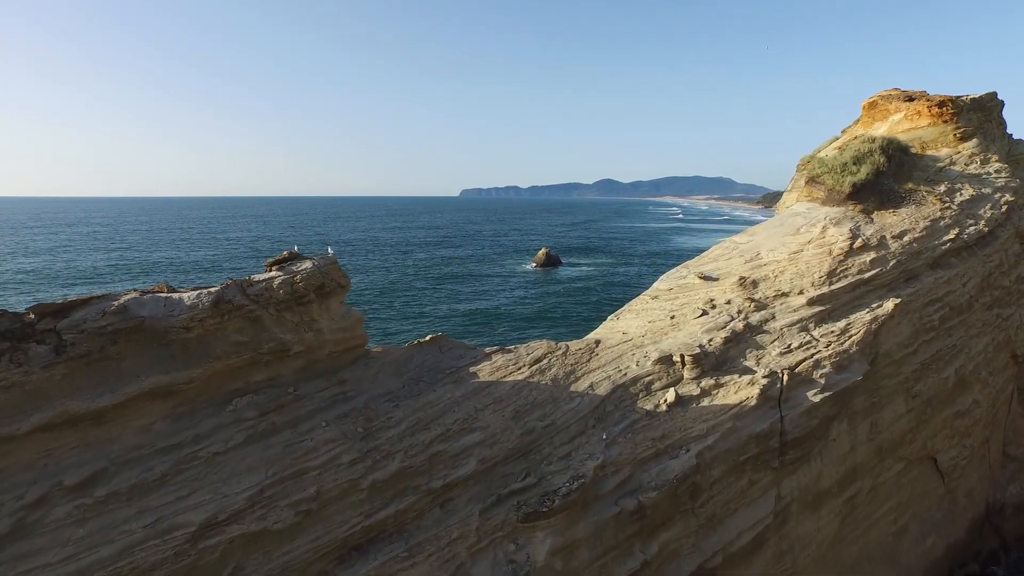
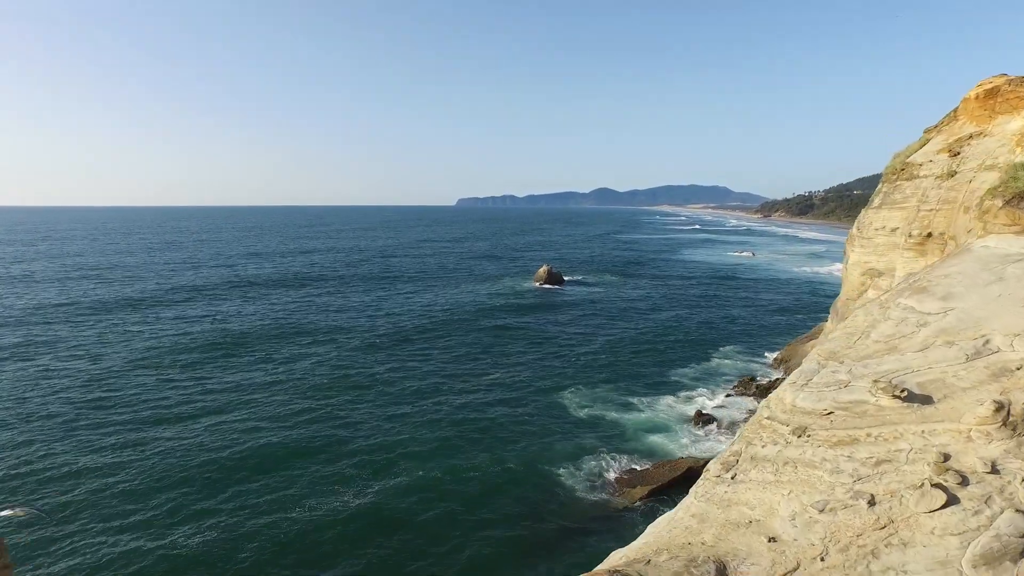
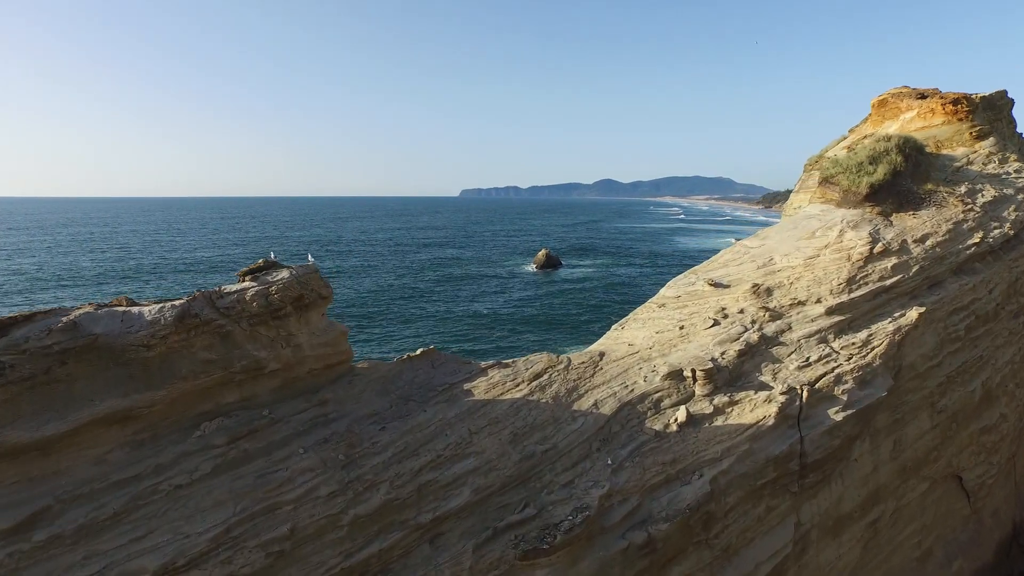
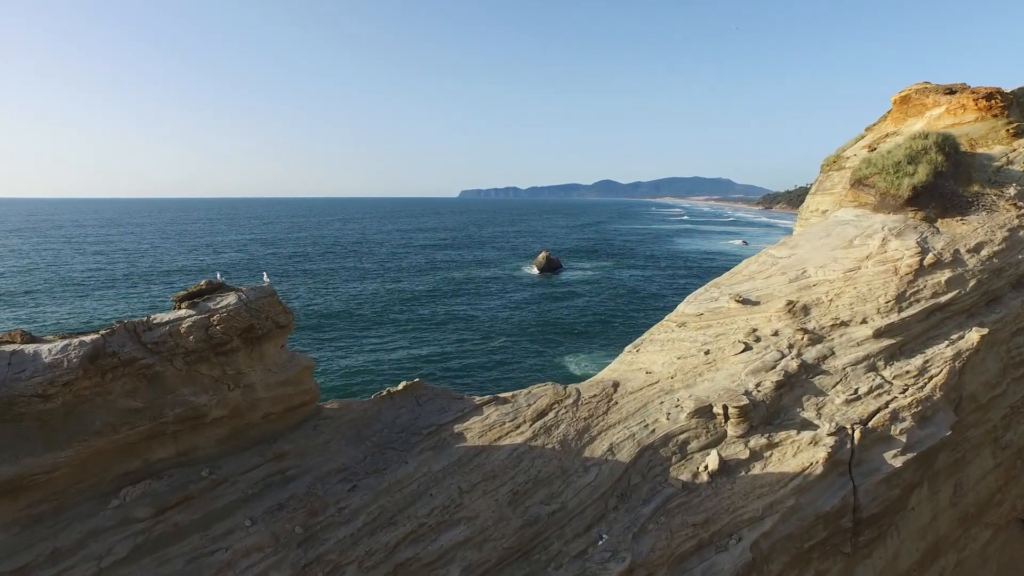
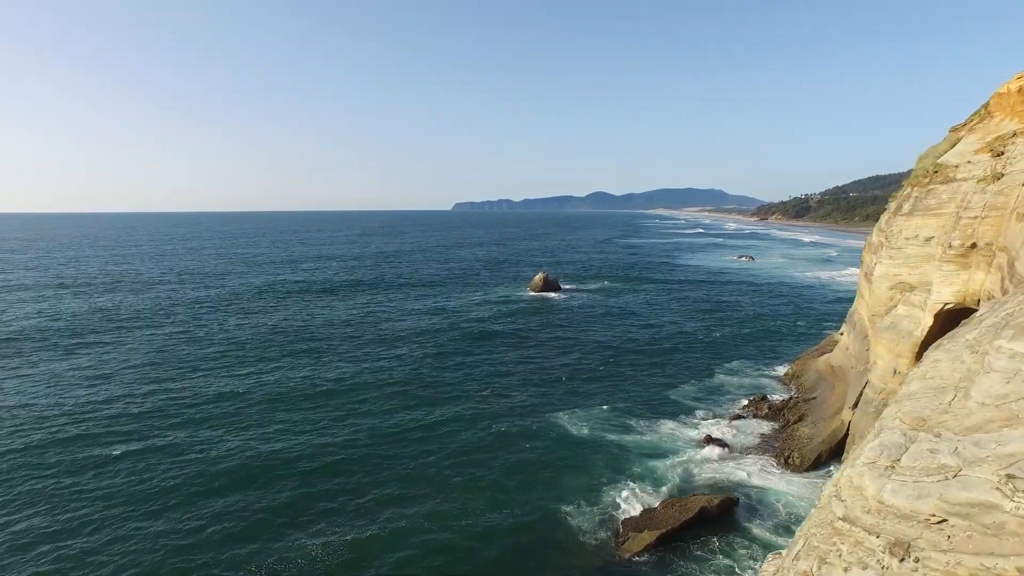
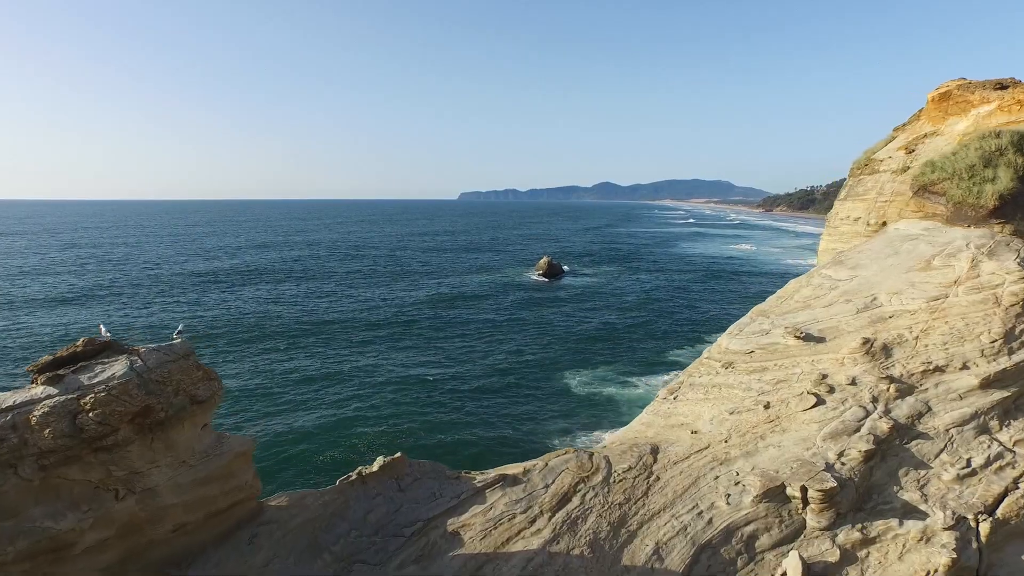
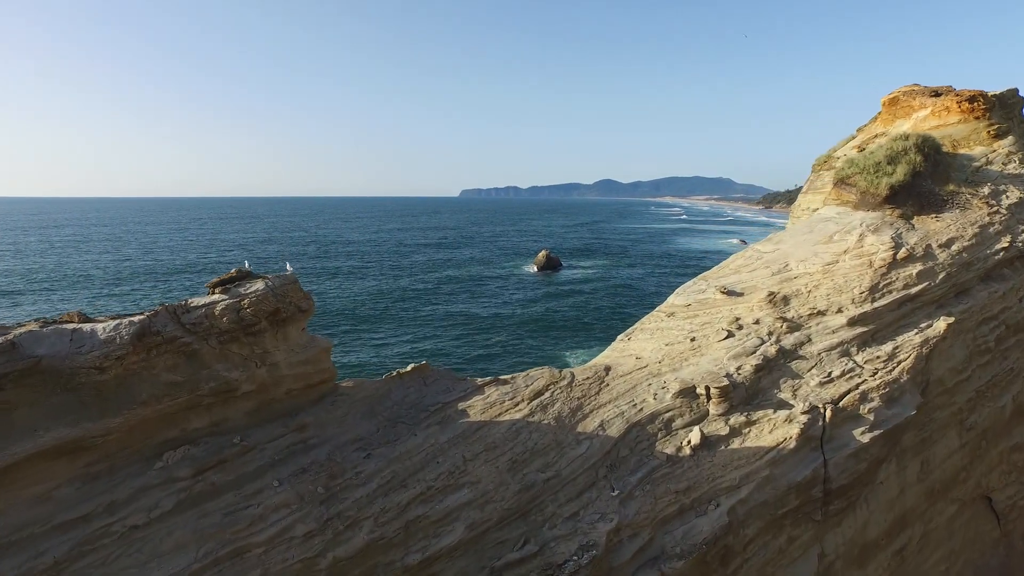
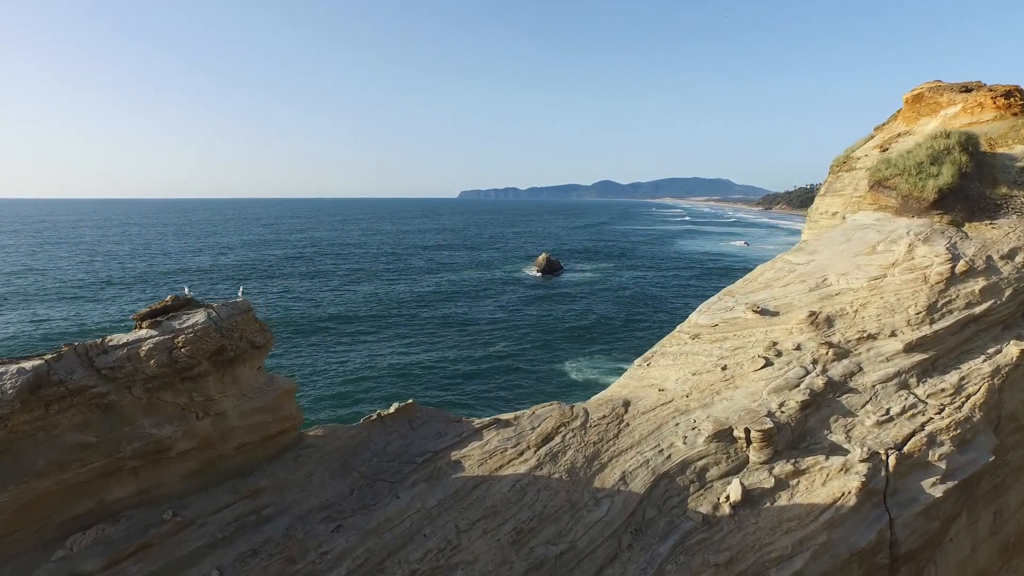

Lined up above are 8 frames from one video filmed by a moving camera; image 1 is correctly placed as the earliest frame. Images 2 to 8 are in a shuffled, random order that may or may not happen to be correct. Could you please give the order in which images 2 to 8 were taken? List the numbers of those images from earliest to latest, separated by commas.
3, 7, 4, 8, 6, 2, 5
